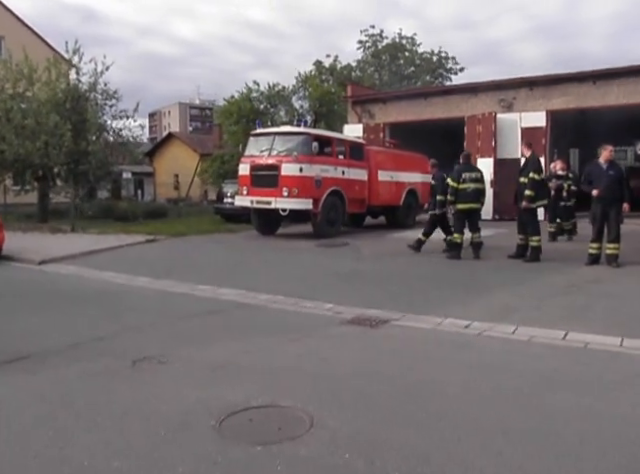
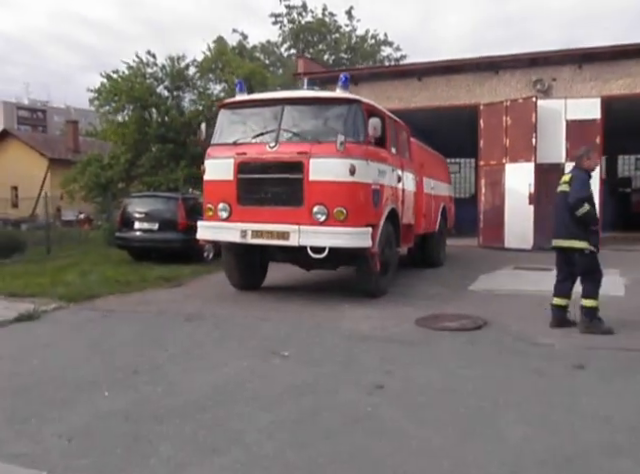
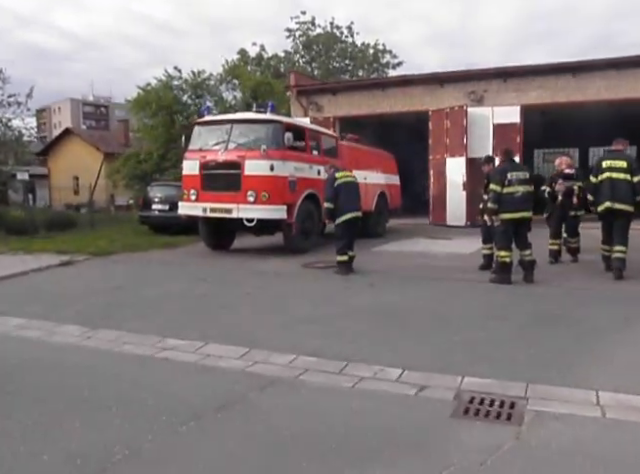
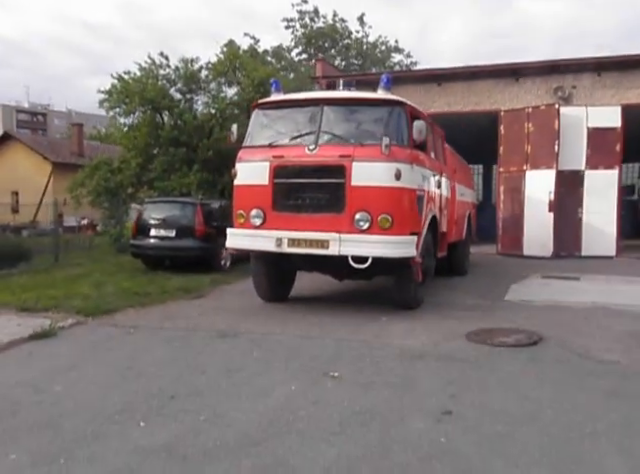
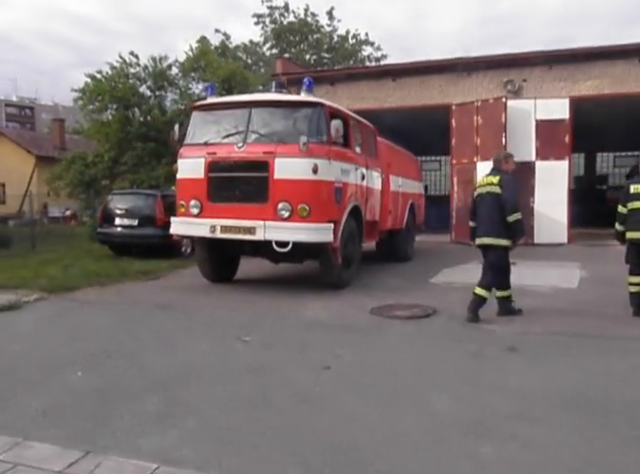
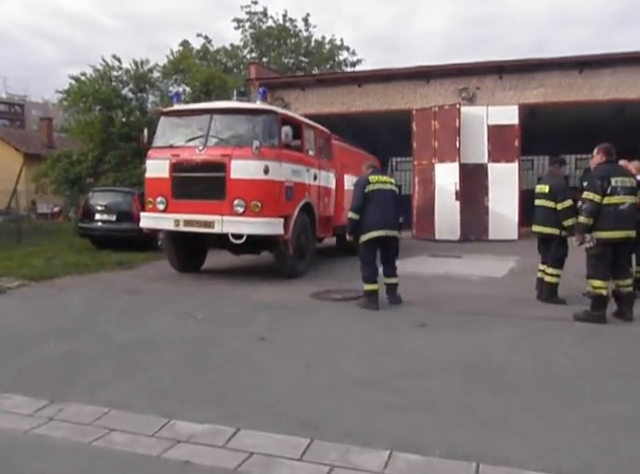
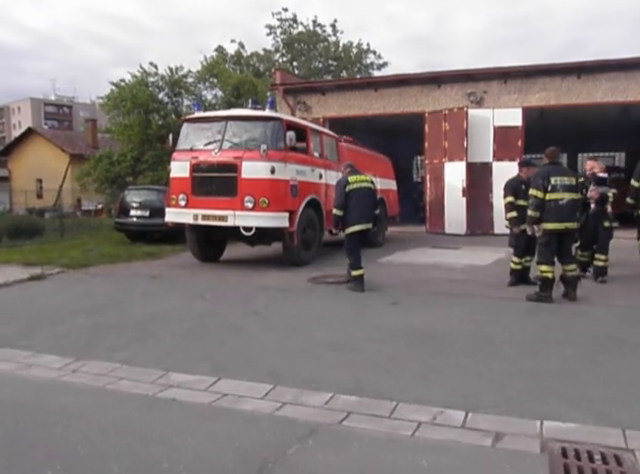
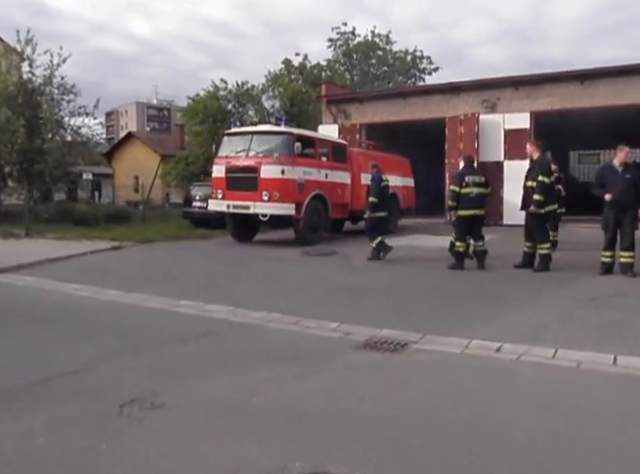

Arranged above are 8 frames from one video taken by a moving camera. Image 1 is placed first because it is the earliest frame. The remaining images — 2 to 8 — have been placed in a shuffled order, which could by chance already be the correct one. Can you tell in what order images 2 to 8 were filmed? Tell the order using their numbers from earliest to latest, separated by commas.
8, 3, 7, 6, 5, 2, 4
